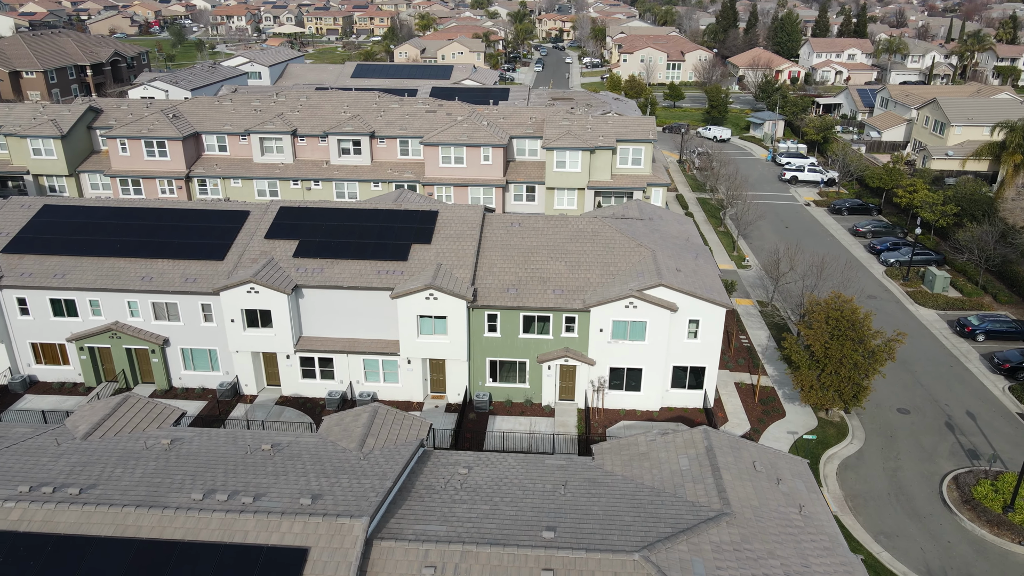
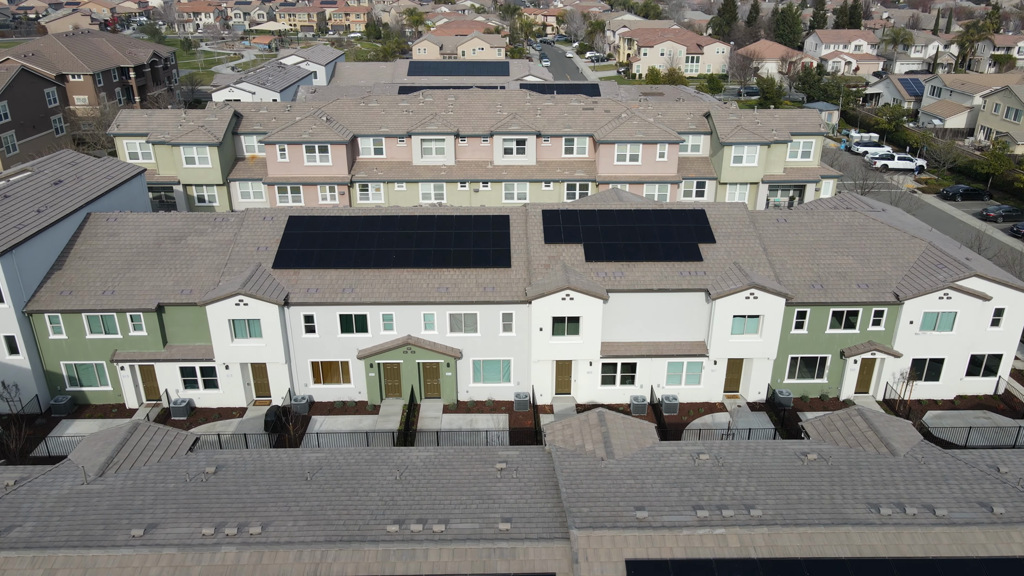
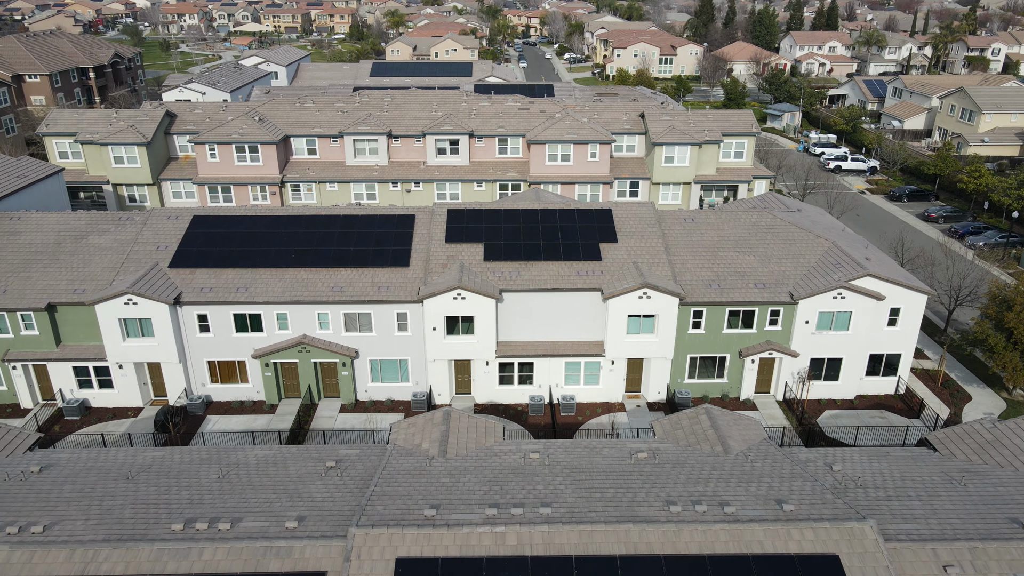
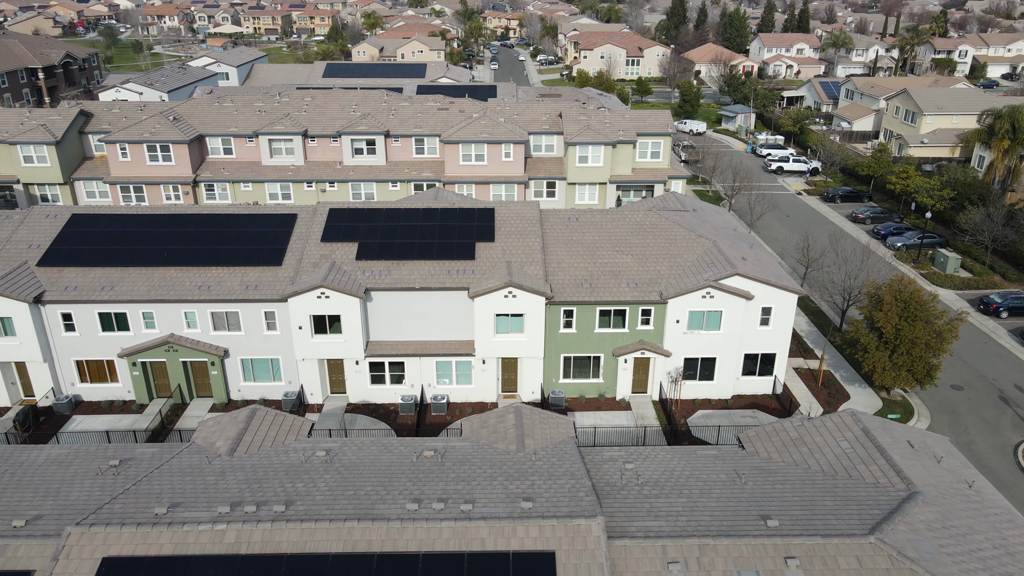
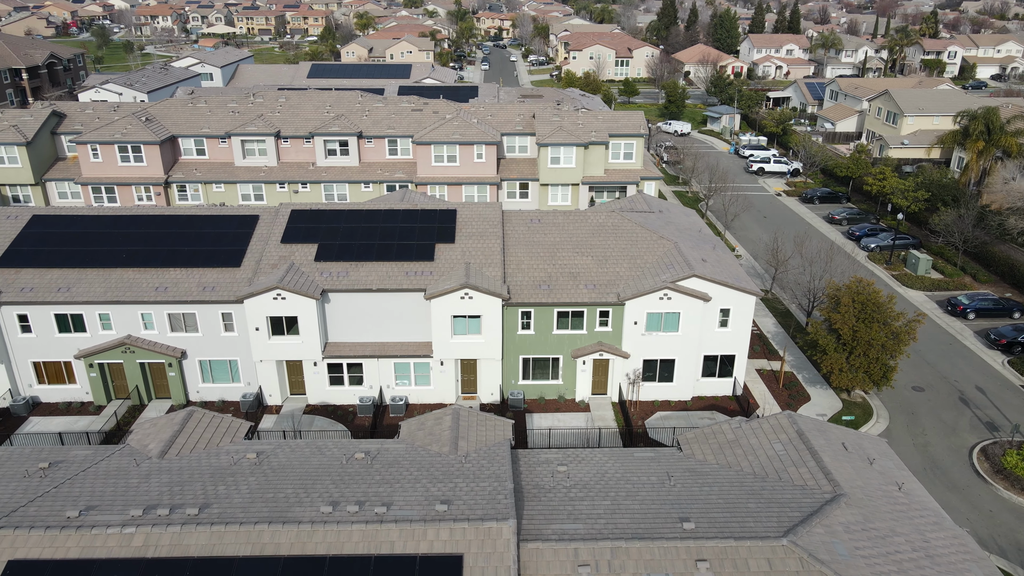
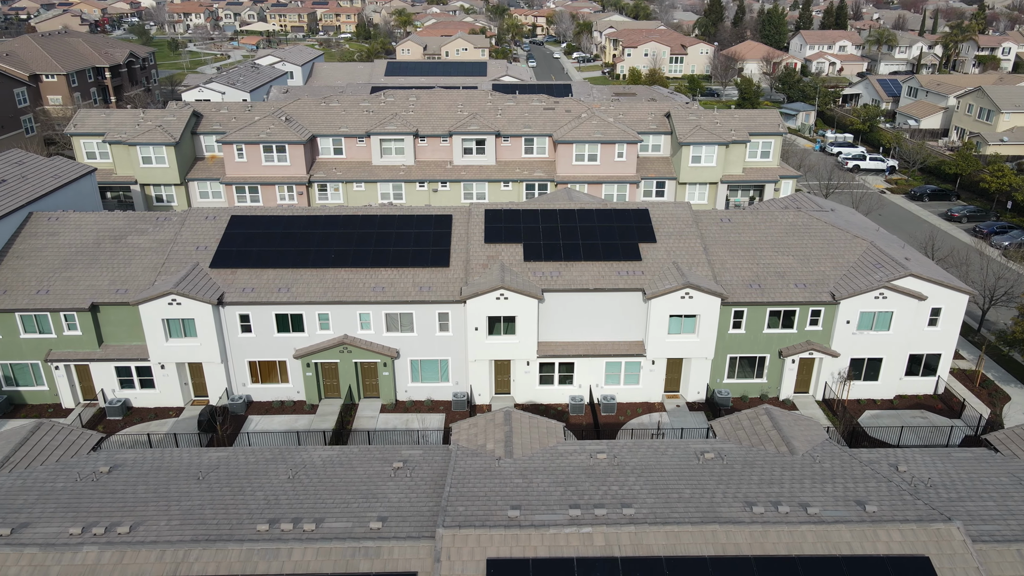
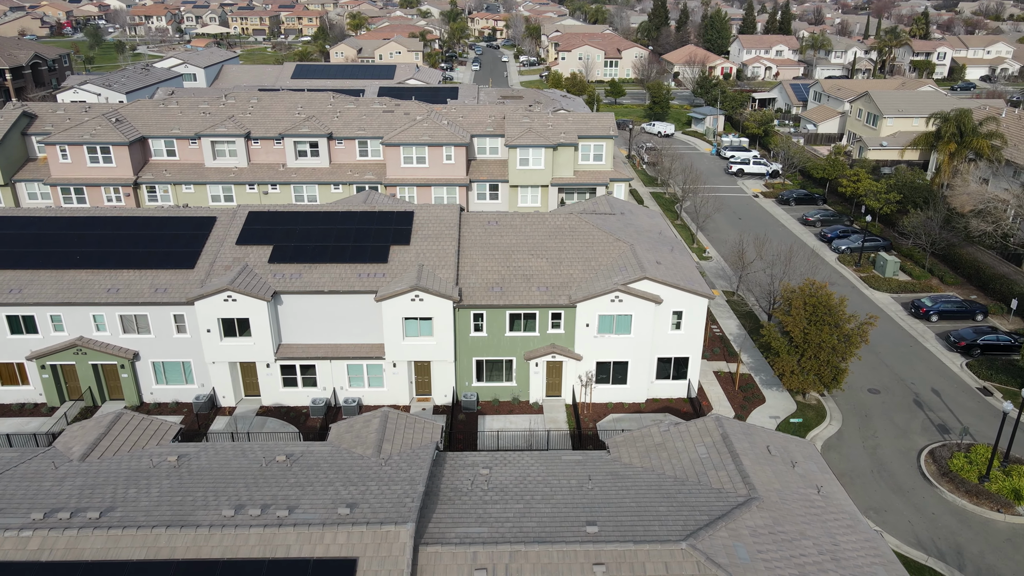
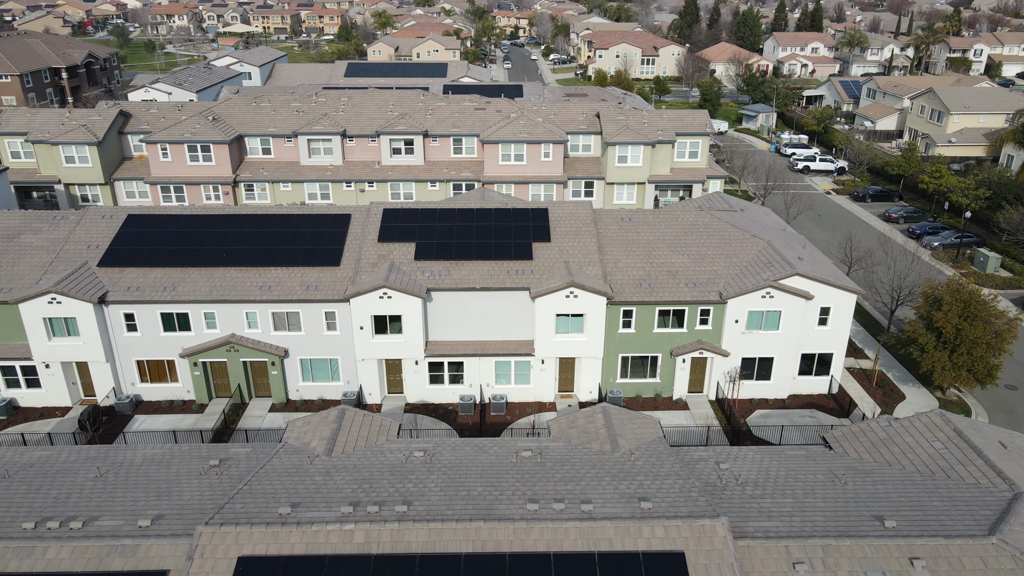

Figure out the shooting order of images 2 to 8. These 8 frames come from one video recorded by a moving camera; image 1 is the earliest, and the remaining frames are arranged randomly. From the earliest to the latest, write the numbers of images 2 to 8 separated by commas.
7, 5, 4, 8, 3, 6, 2
